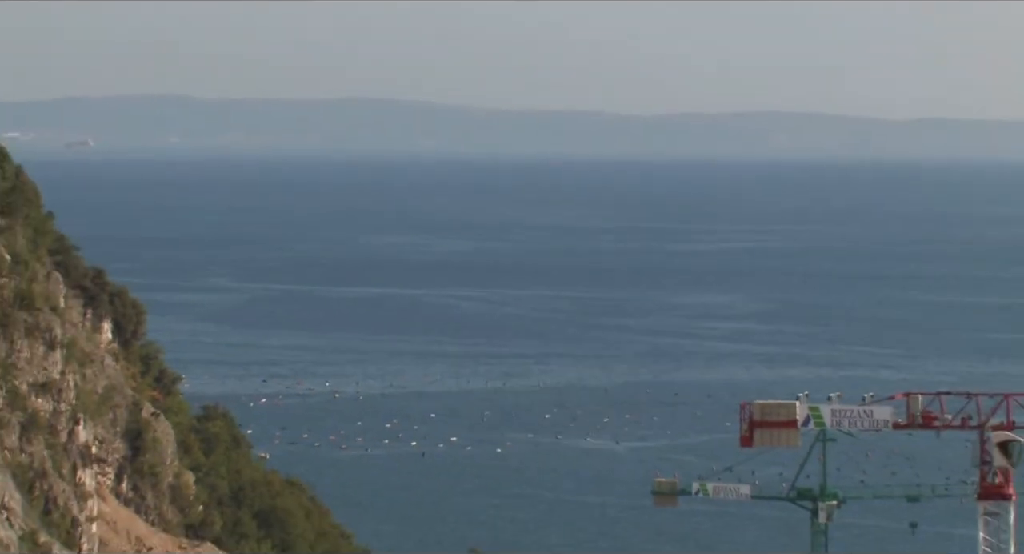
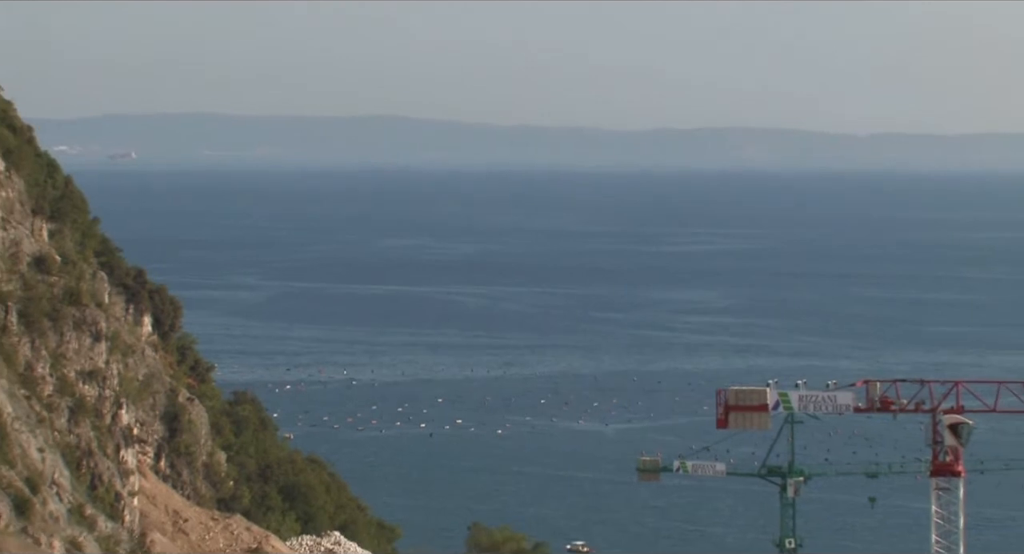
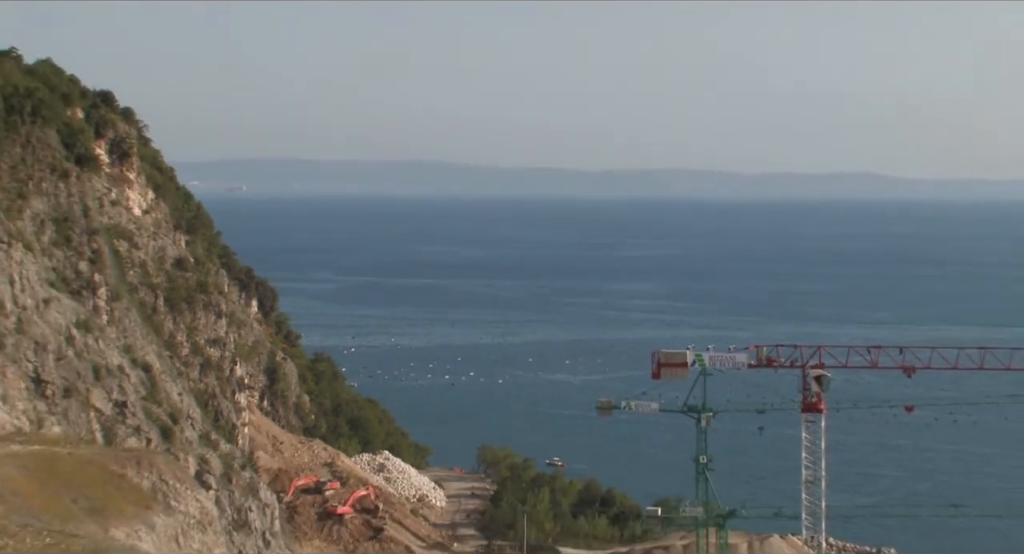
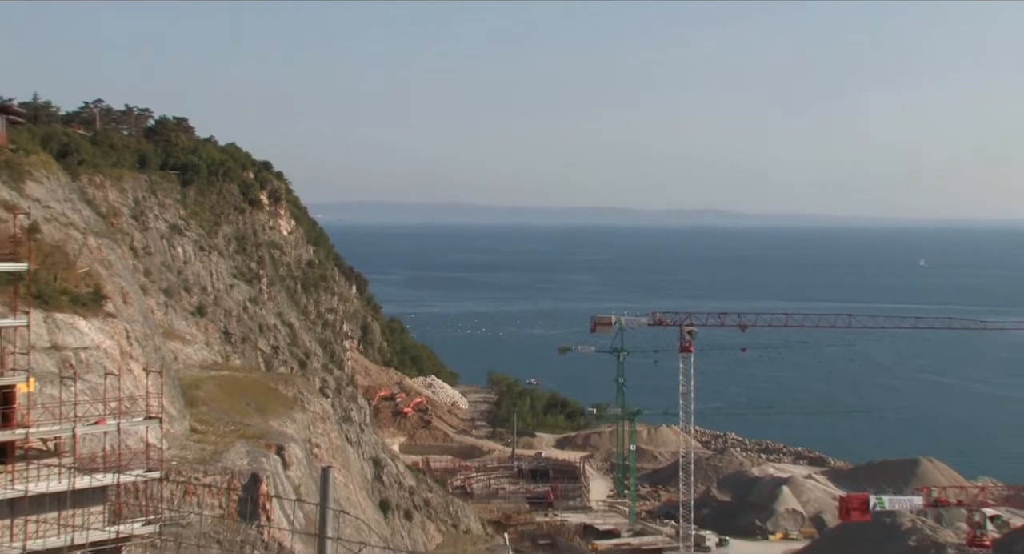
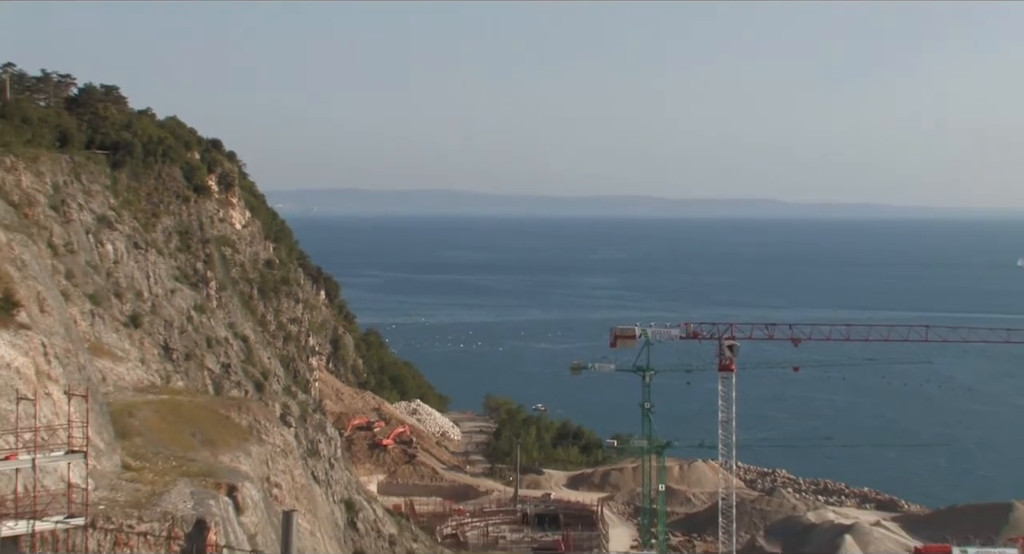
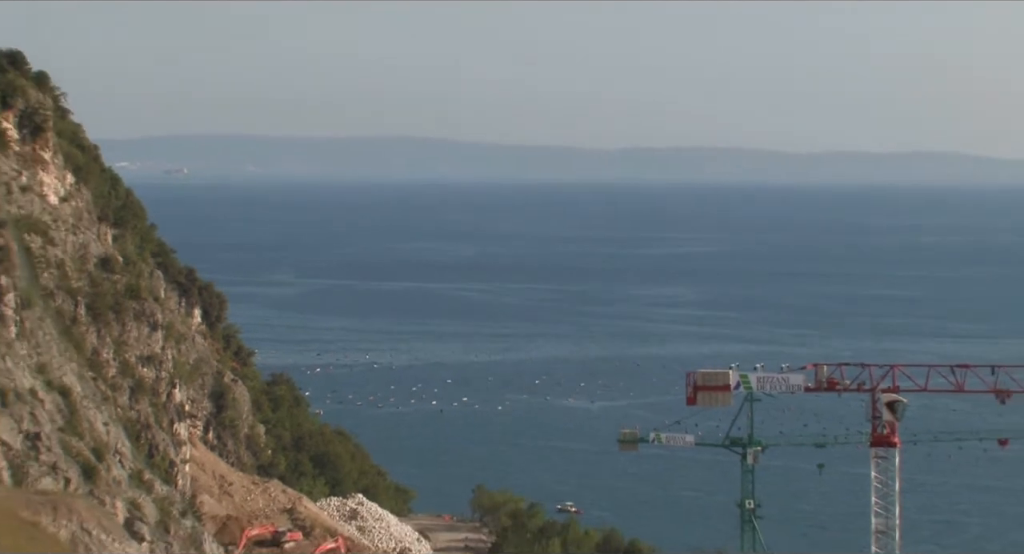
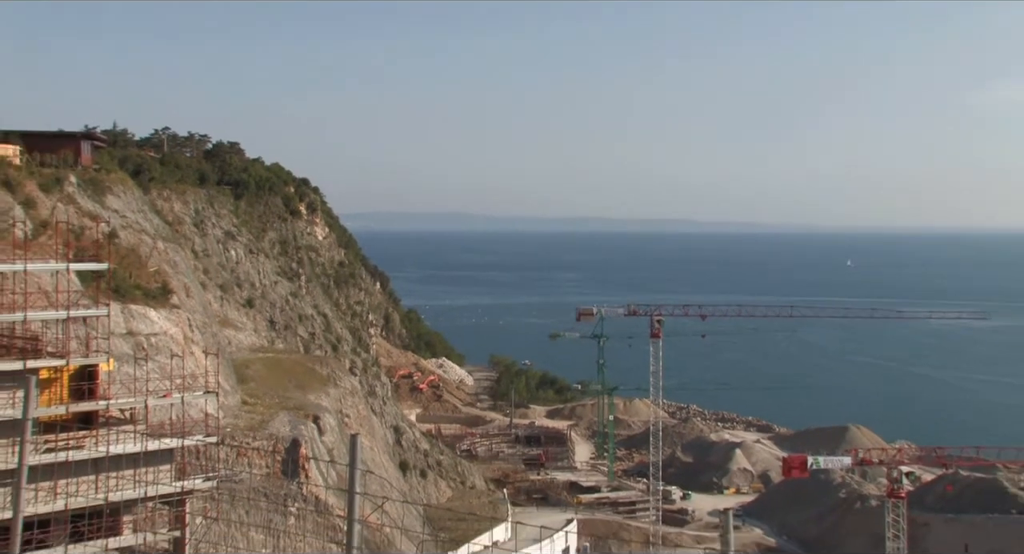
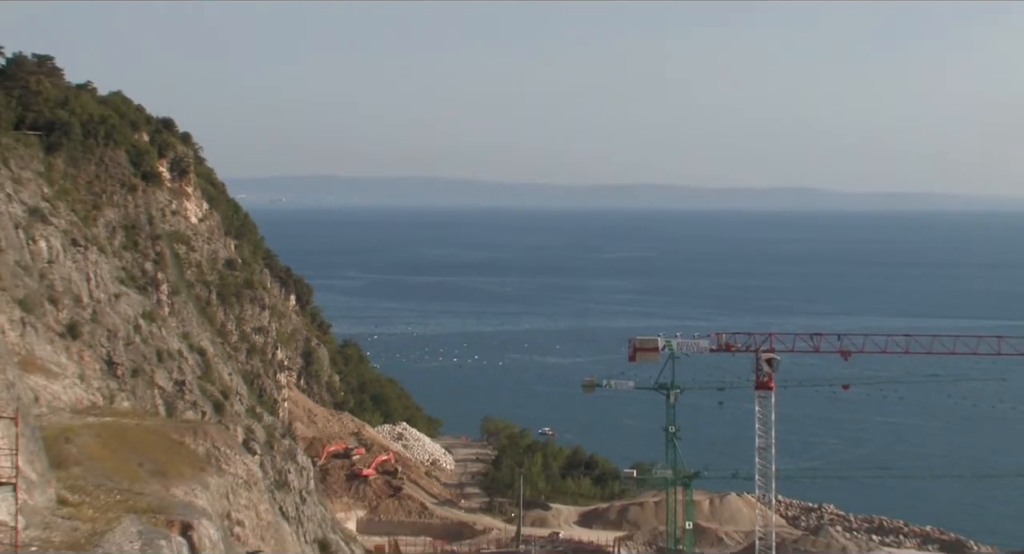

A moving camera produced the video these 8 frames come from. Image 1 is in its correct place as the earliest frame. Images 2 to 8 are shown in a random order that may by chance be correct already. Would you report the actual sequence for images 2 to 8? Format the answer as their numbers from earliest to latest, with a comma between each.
2, 6, 3, 8, 5, 4, 7
